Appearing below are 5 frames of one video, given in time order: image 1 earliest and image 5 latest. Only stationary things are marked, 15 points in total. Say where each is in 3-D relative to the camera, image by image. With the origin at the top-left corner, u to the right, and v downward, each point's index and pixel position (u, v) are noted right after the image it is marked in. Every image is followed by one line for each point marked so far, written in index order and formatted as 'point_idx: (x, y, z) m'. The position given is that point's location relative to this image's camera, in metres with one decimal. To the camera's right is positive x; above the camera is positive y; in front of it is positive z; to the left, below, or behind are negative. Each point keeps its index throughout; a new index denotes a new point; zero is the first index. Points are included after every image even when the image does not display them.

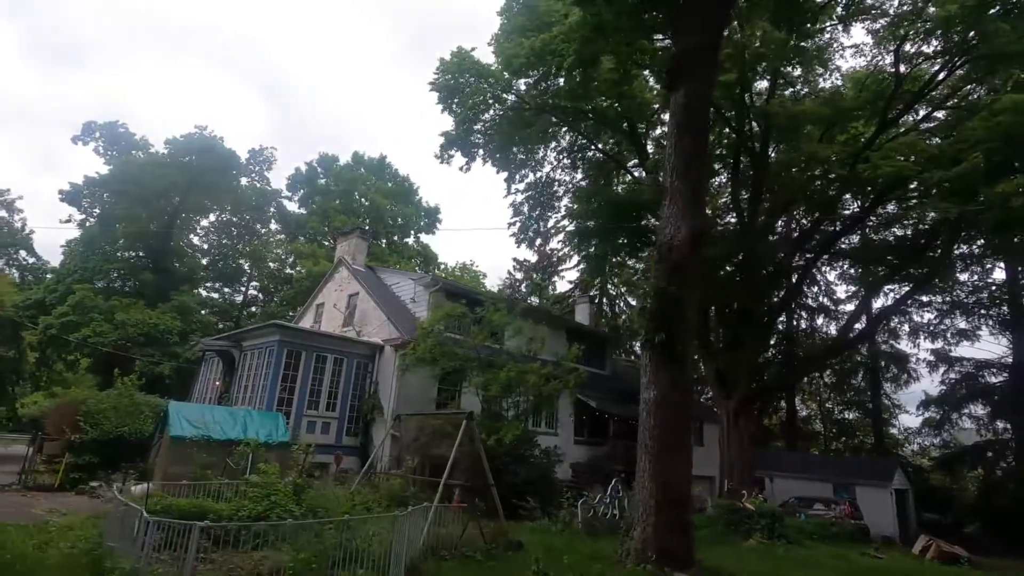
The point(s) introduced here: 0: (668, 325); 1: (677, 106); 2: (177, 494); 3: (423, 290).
0: (+1.9, -0.4, +6.3) m
1: (+2.2, +2.4, +7.0) m
2: (-4.8, -3.0, +7.6) m
3: (-2.7, 0.0, +16.3) m
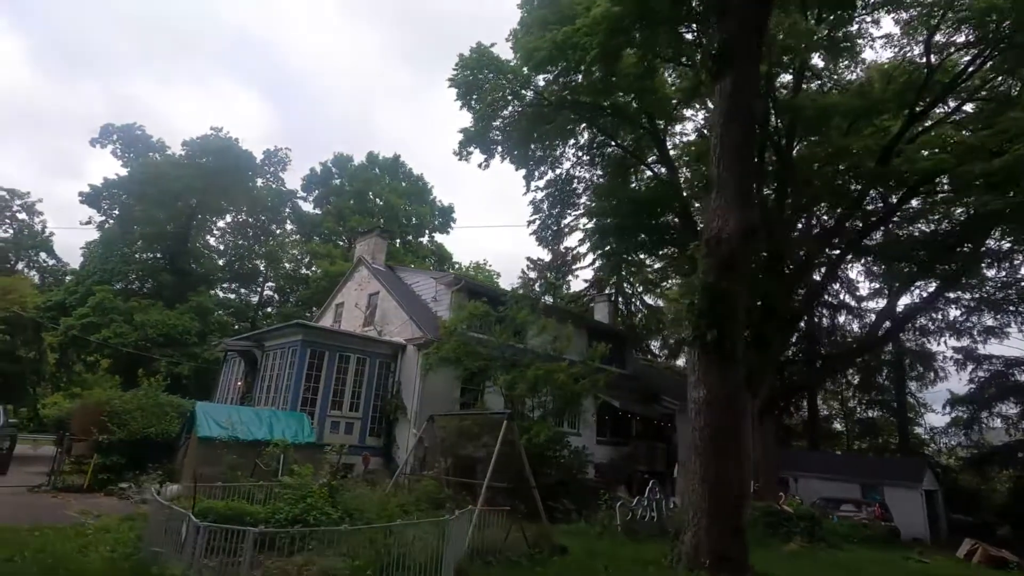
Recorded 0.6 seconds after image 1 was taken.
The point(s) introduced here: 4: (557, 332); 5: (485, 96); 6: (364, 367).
0: (+2.4, -0.4, +6.1) m
1: (+2.7, +2.4, +6.8) m
2: (-4.3, -2.9, +7.5) m
3: (-2.0, 0.0, +16.1) m
4: (+1.2, -1.2, +13.7) m
5: (-1.0, +6.9, +19.2) m
6: (-4.0, -2.2, +14.5) m
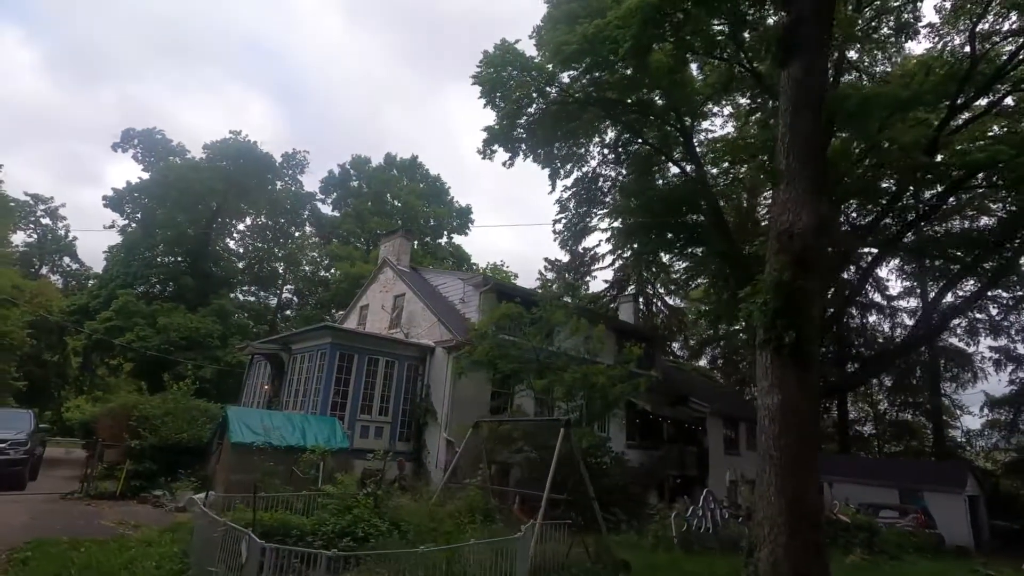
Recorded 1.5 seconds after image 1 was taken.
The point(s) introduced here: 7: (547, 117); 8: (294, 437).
0: (+3.0, -0.4, +5.7) m
1: (+3.3, +2.5, +6.4) m
2: (-3.6, -3.0, +7.2) m
3: (-1.1, 0.0, +15.8) m
4: (+2.0, -1.2, +13.3) m
5: (-0.1, +6.9, +18.9) m
6: (-3.2, -2.2, +14.2) m
7: (+1.2, +6.0, +18.8) m
8: (-4.4, -3.0, +10.6) m
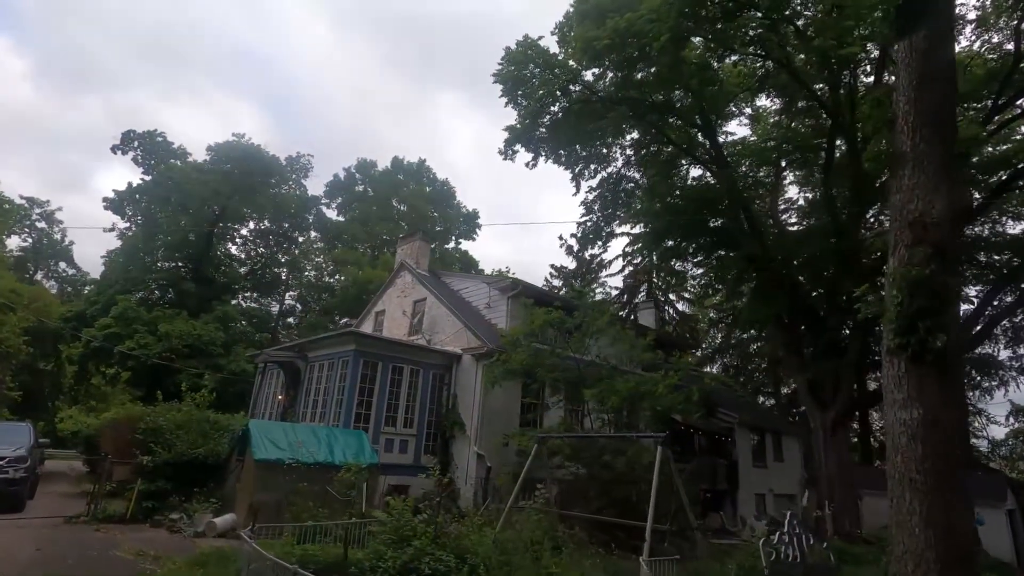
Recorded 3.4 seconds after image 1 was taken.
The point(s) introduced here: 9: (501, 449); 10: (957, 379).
0: (+3.9, -0.3, +4.9) m
1: (+4.2, +2.5, +5.6) m
2: (-2.7, -2.9, +6.4) m
3: (-0.3, -0.2, +15.0) m
4: (+2.8, -1.2, +12.5) m
5: (+0.7, +6.7, +18.2) m
6: (-2.4, -2.3, +13.3) m
7: (+1.9, +5.8, +18.1) m
8: (-3.5, -3.0, +9.8) m
9: (-0.3, -4.0, +13.1) m
10: (+4.2, -0.9, +5.0) m
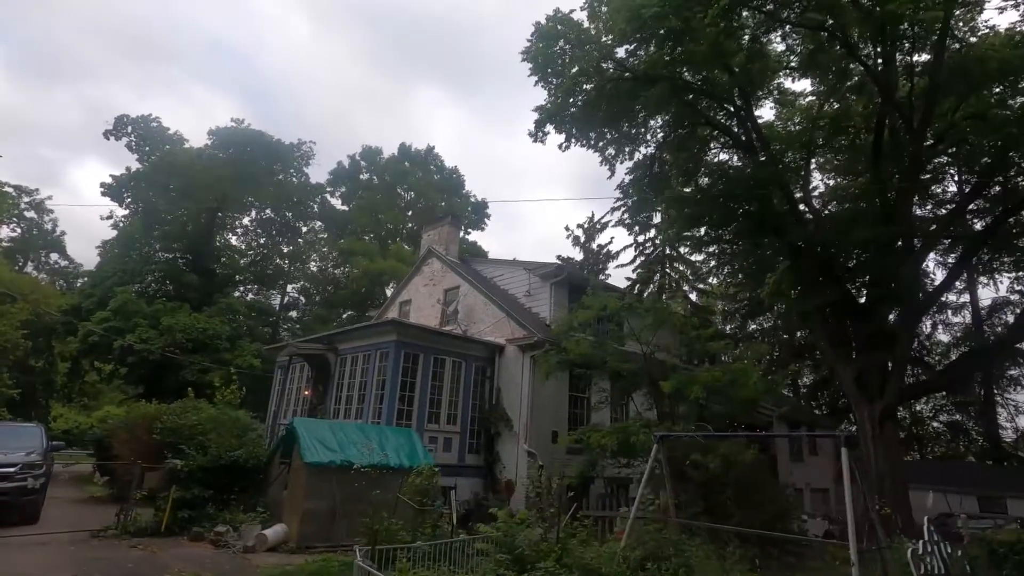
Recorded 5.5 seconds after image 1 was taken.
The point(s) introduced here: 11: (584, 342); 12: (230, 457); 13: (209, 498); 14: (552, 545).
0: (+5.2, -0.1, +4.0) m
1: (+5.5, +2.8, +4.8) m
2: (-1.4, -2.7, +5.4) m
3: (+0.8, +0.2, +14.0) m
4: (+4.0, -0.9, +11.6) m
5: (+1.7, +7.1, +17.2) m
6: (-1.2, -2.0, +12.4) m
7: (+3.0, +6.2, +17.2) m
8: (-2.3, -2.7, +8.8) m
9: (+0.9, -3.6, +12.1) m
10: (+5.5, -0.6, +4.1) m
11: (+1.5, -1.1, +11.1) m
12: (-4.9, -2.9, +9.1) m
13: (-5.1, -3.5, +8.8) m
14: (+0.3, -2.5, +5.2) m
